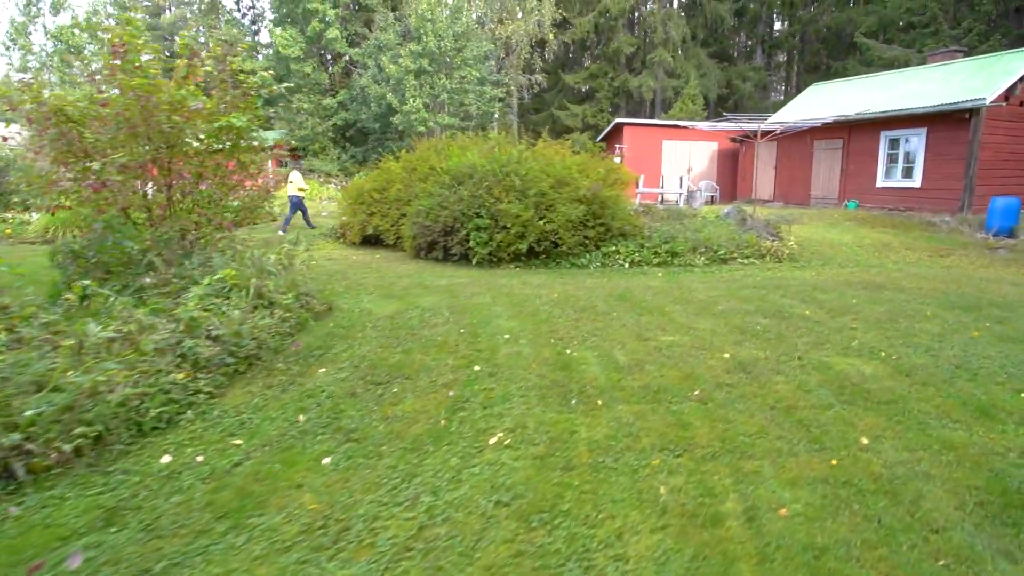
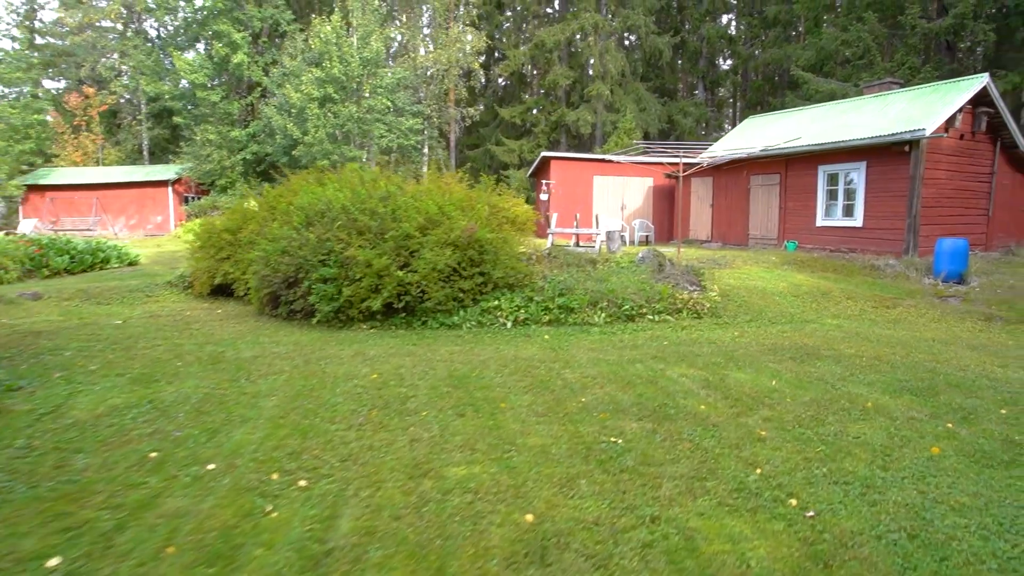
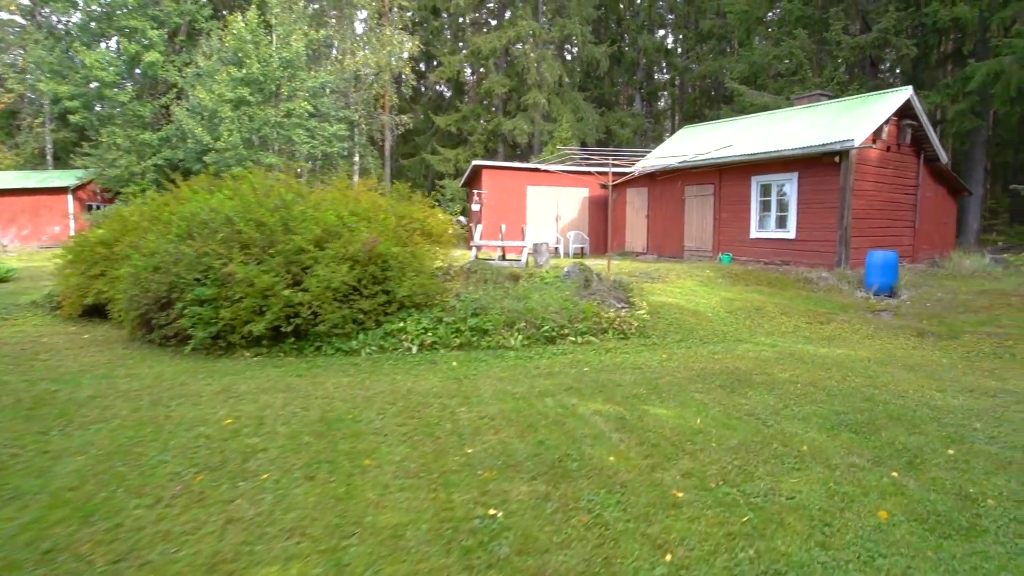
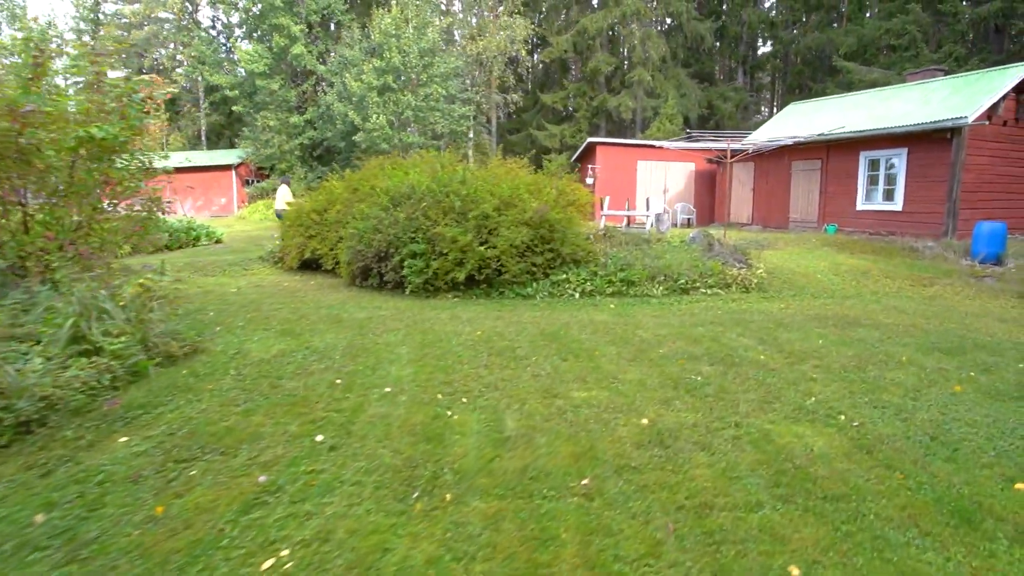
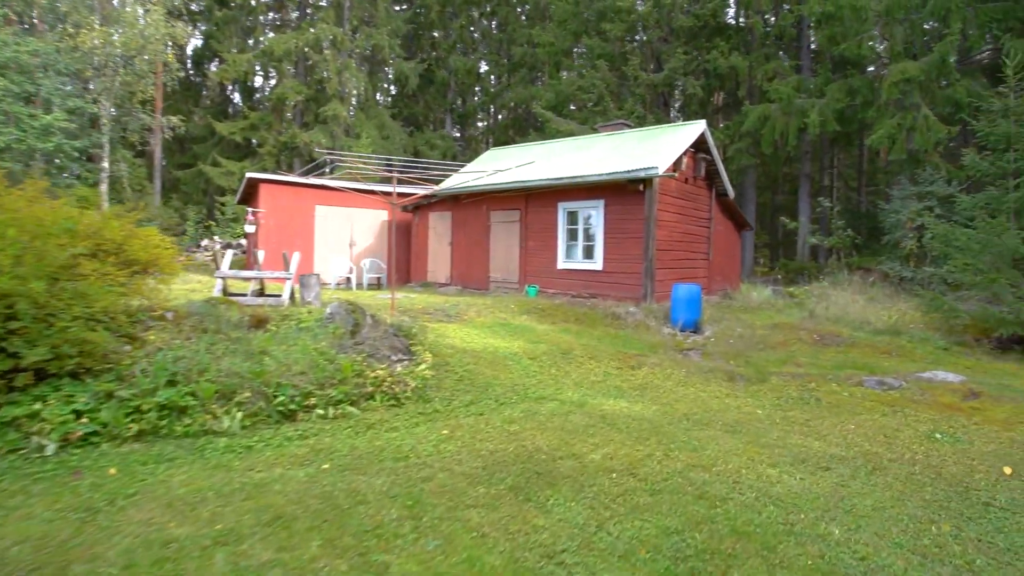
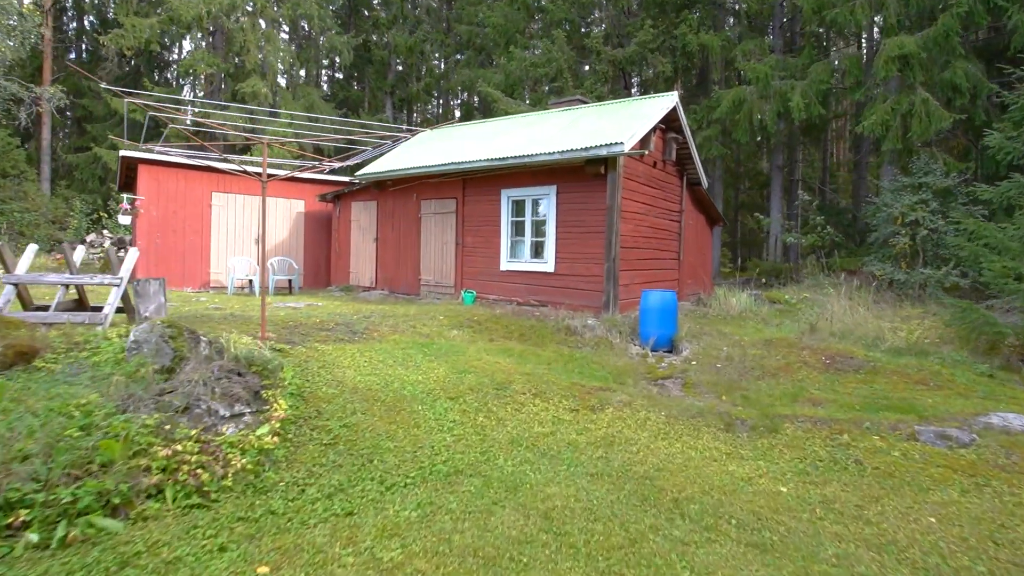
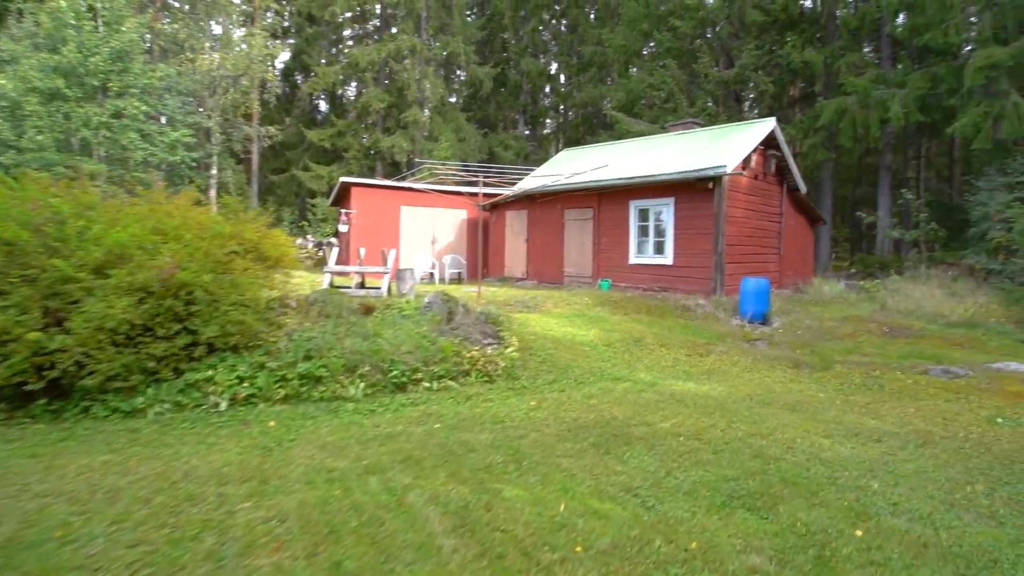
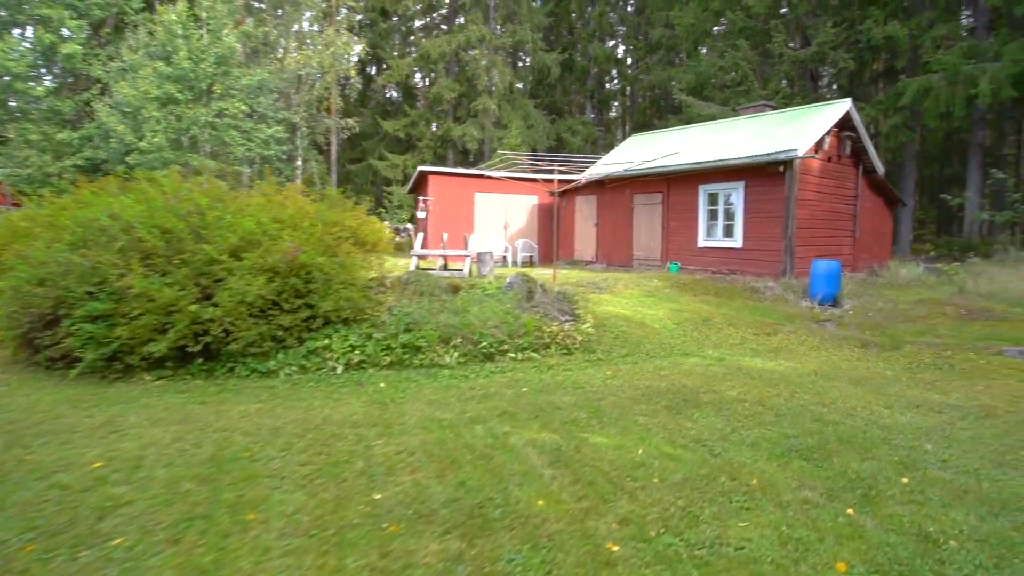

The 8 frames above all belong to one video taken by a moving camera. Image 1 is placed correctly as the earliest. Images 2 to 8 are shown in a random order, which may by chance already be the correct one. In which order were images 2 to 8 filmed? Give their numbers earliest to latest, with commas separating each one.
4, 2, 3, 8, 7, 5, 6
